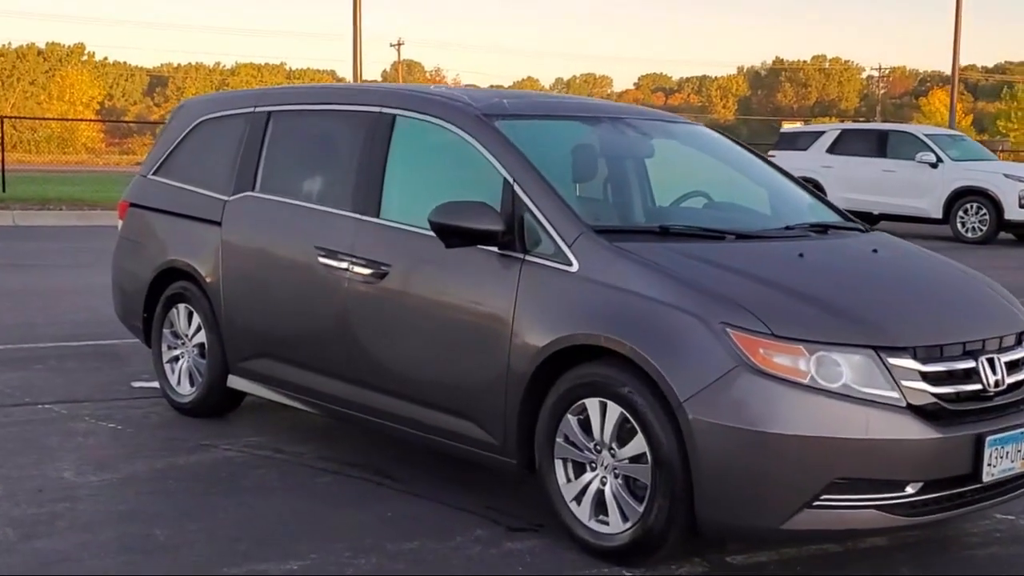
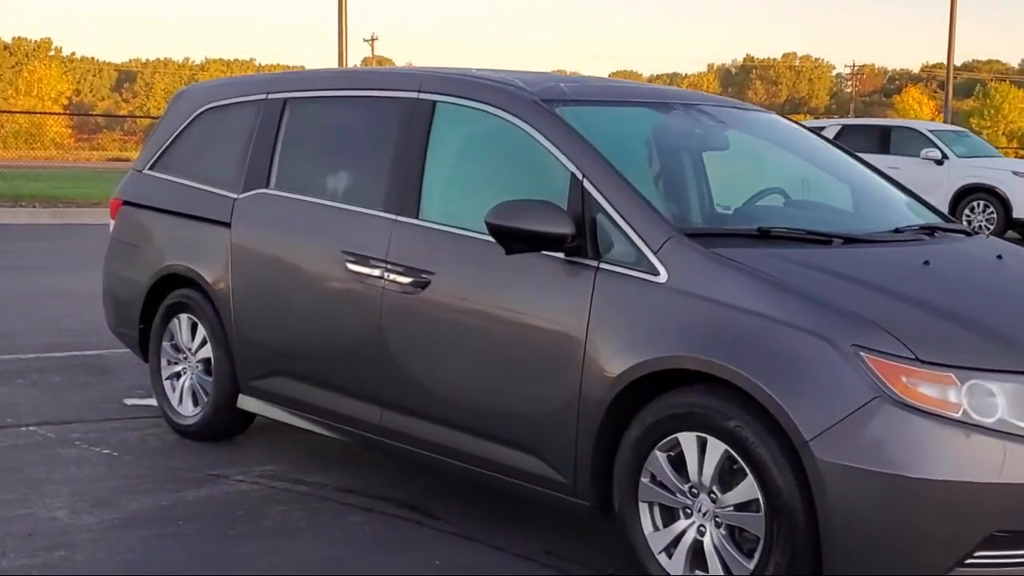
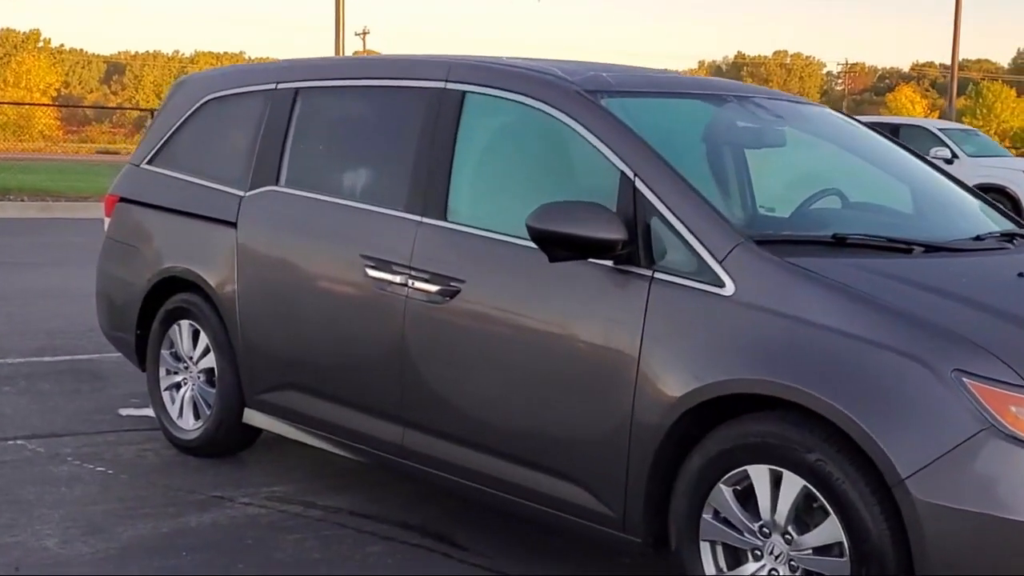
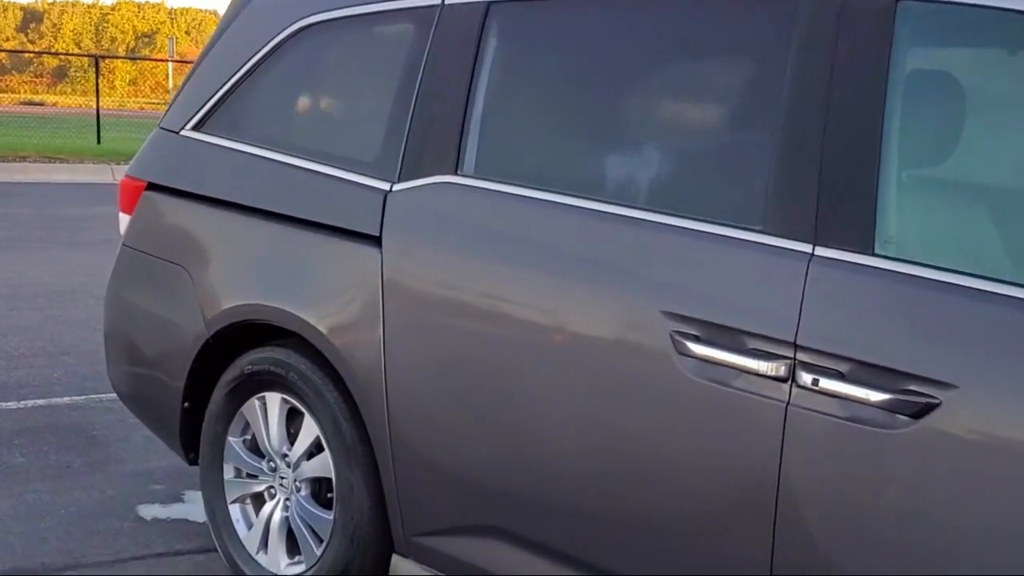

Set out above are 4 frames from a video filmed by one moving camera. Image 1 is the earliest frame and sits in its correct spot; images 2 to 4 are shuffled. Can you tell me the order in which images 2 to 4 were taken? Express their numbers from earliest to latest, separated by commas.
2, 3, 4
